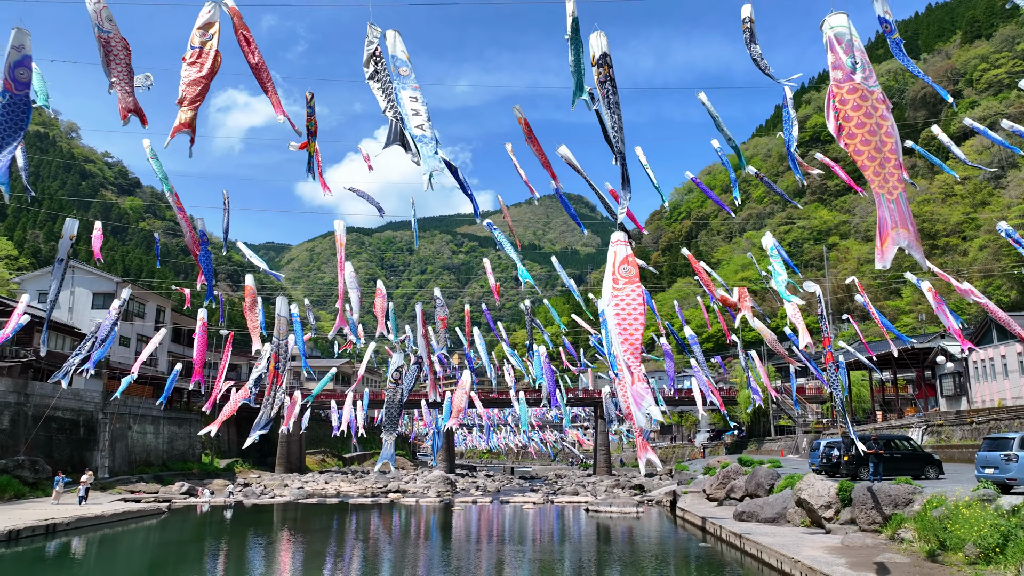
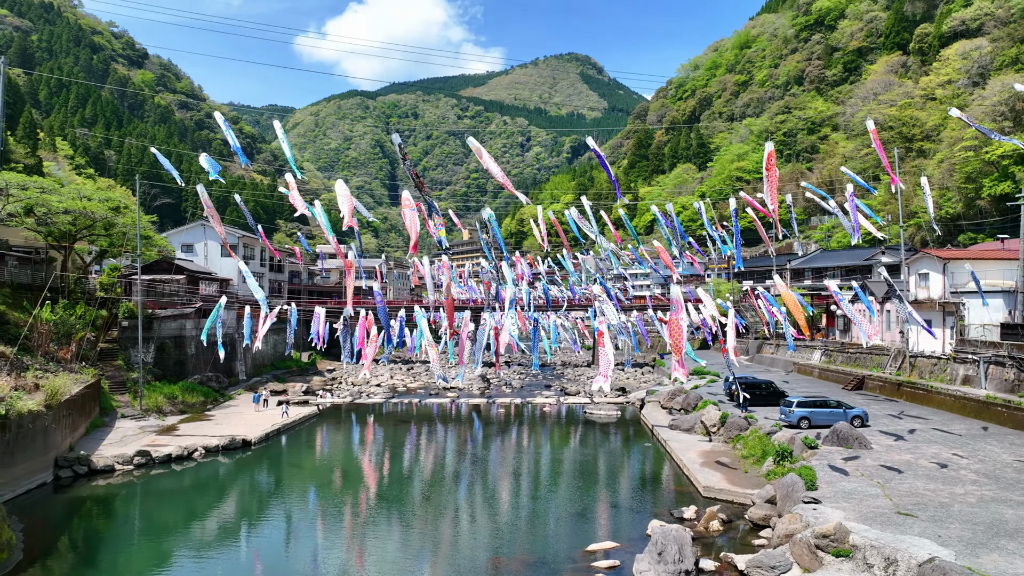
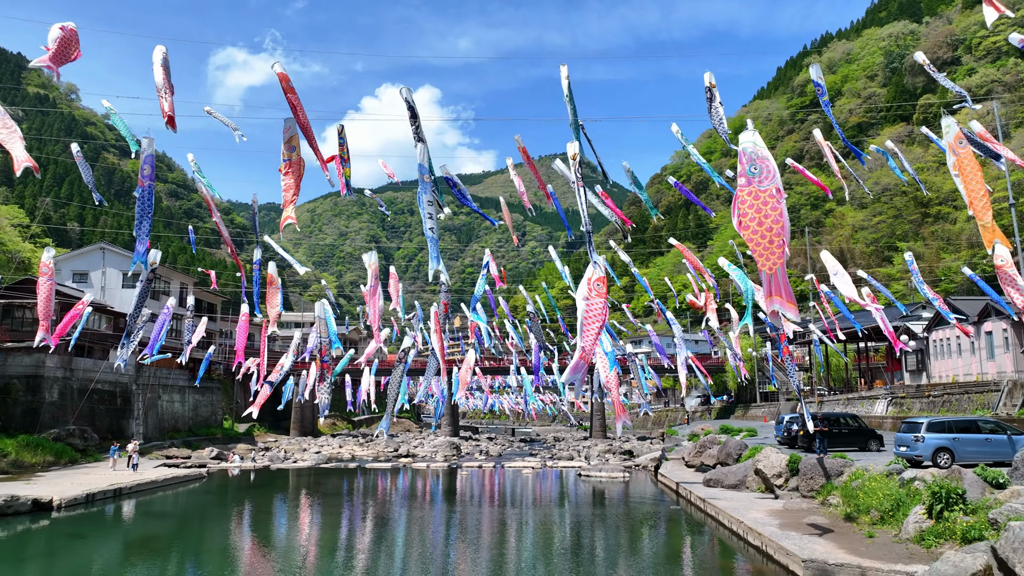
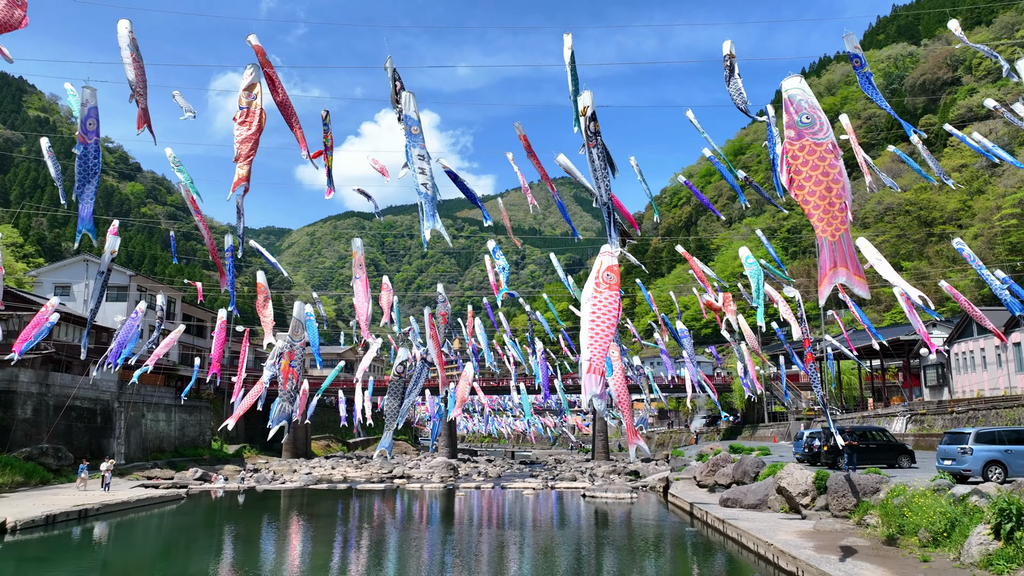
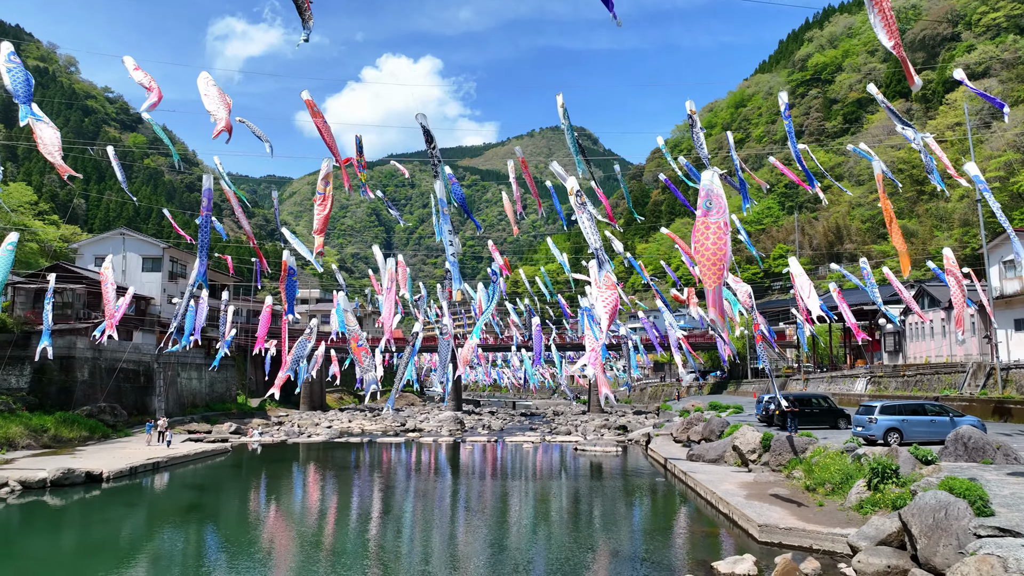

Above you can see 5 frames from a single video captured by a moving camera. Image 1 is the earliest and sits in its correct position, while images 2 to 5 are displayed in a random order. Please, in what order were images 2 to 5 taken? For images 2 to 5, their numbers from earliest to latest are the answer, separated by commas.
4, 3, 5, 2
